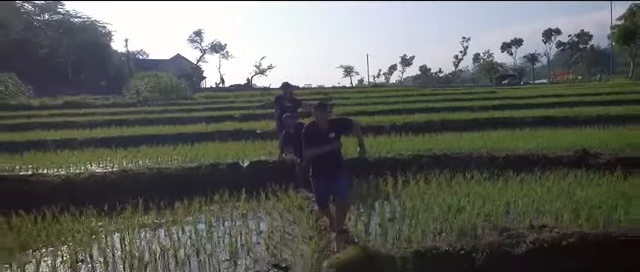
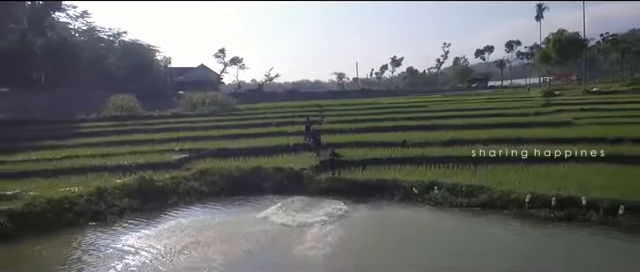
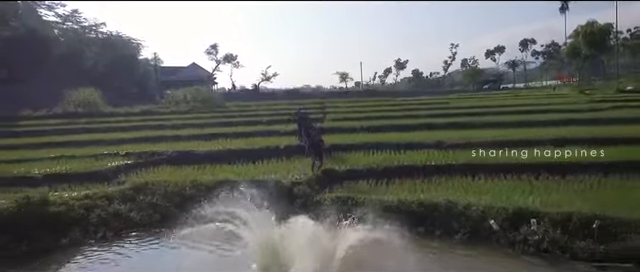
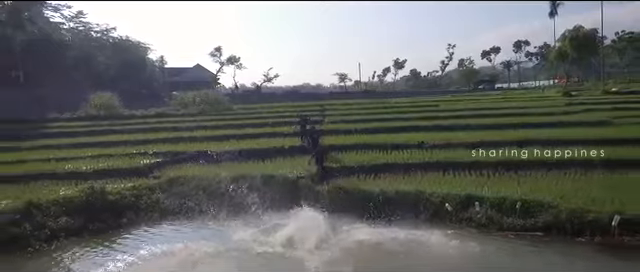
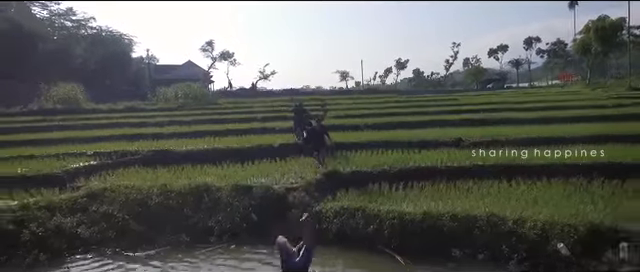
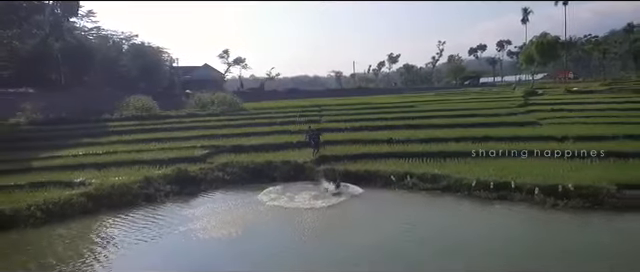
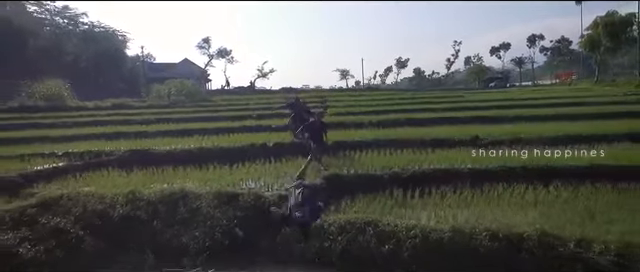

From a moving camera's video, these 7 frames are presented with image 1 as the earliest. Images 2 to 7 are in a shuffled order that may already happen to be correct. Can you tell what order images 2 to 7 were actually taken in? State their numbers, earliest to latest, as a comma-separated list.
7, 5, 3, 4, 2, 6
